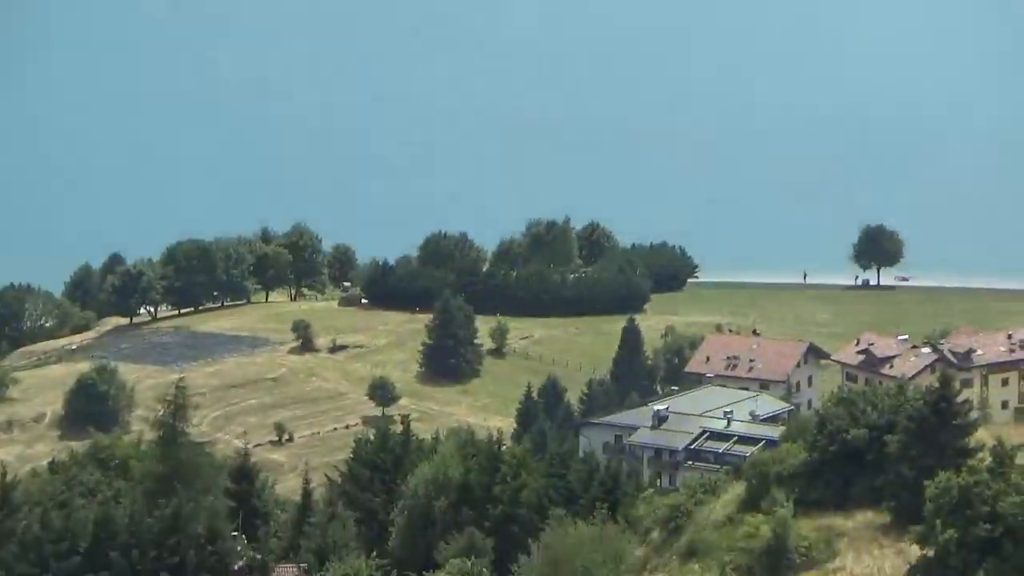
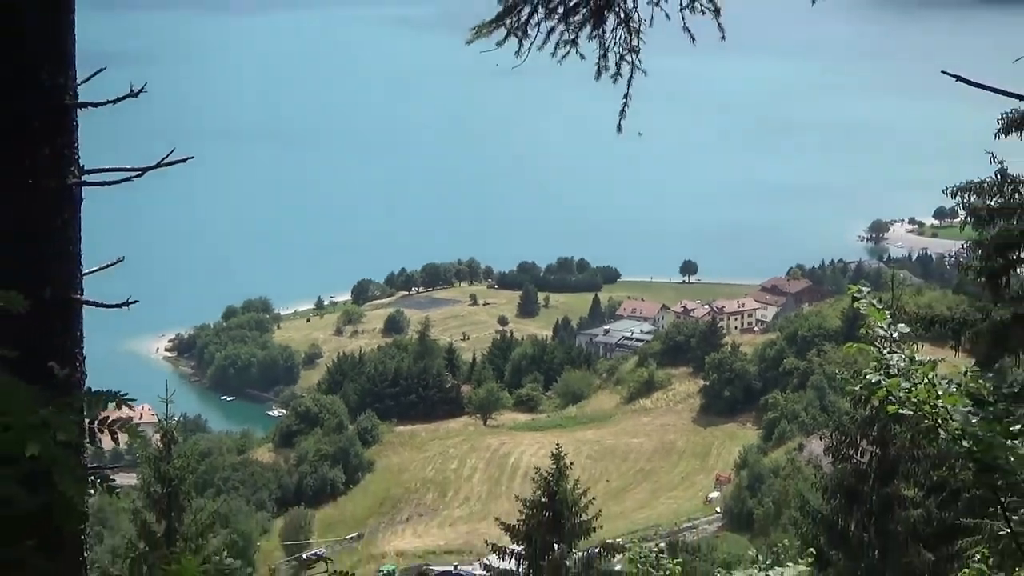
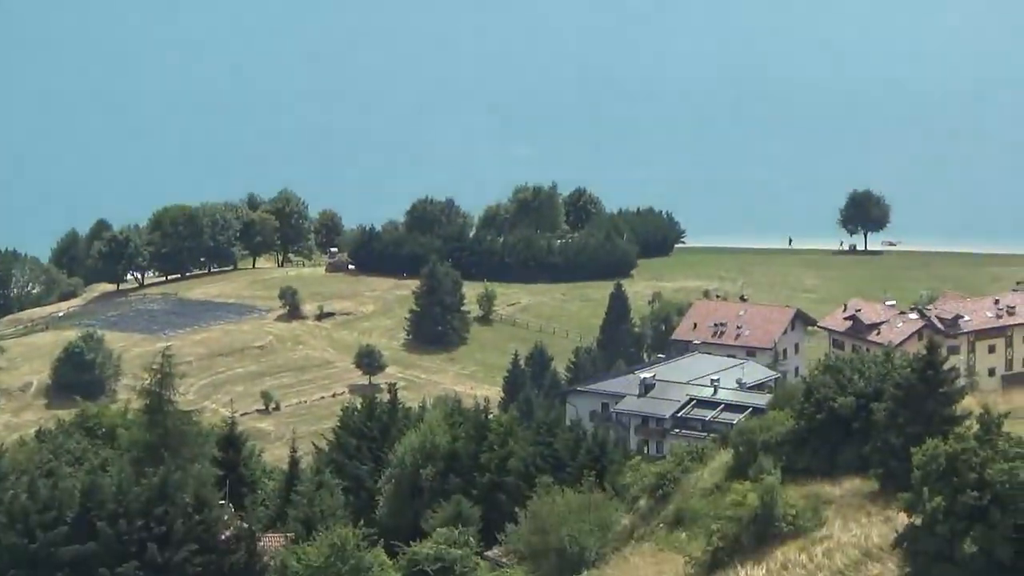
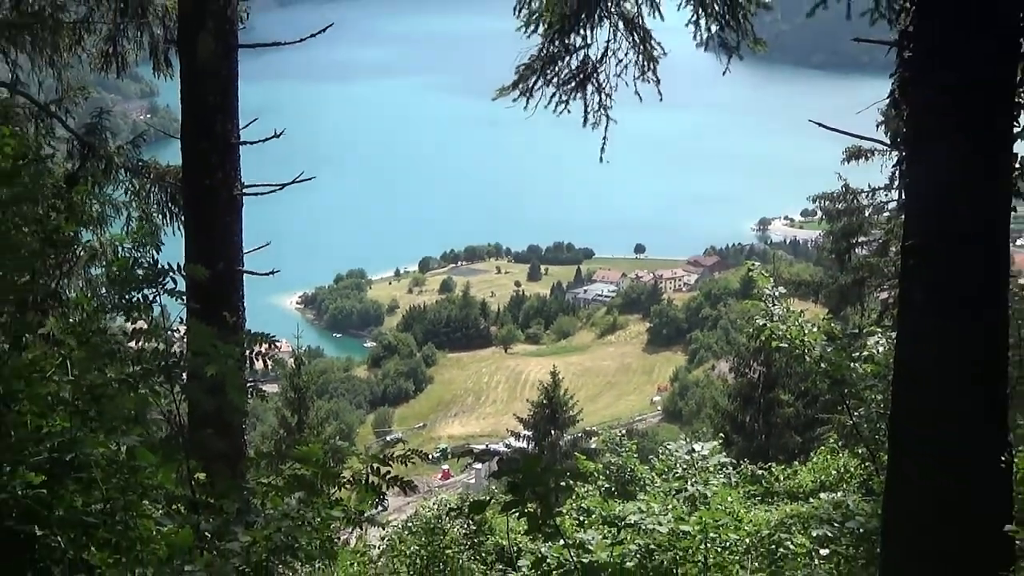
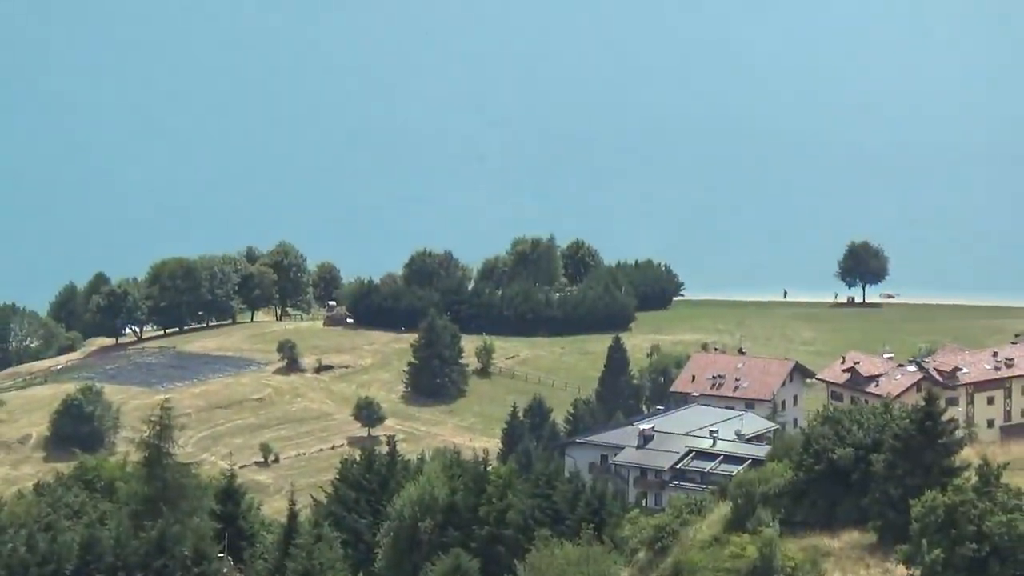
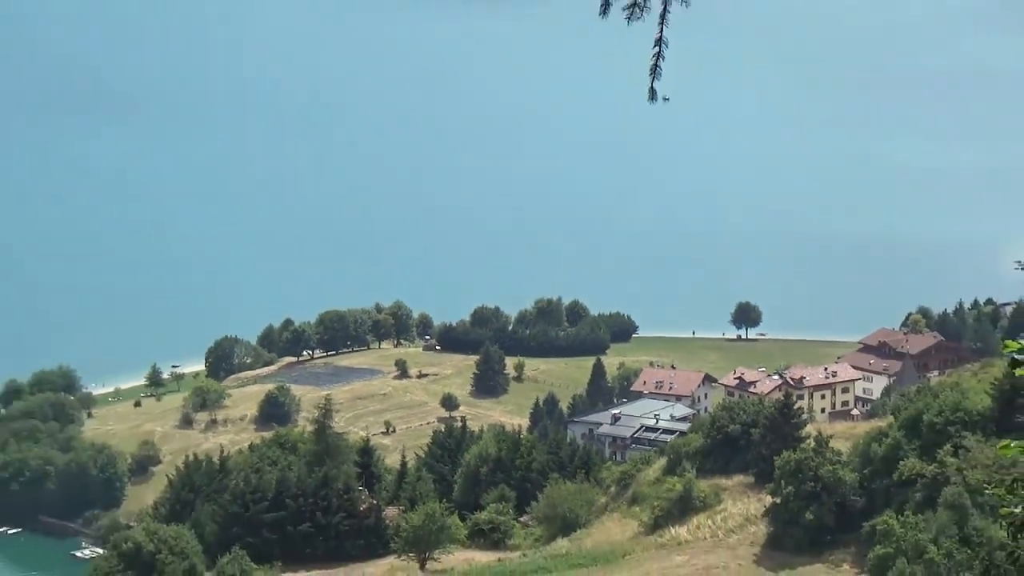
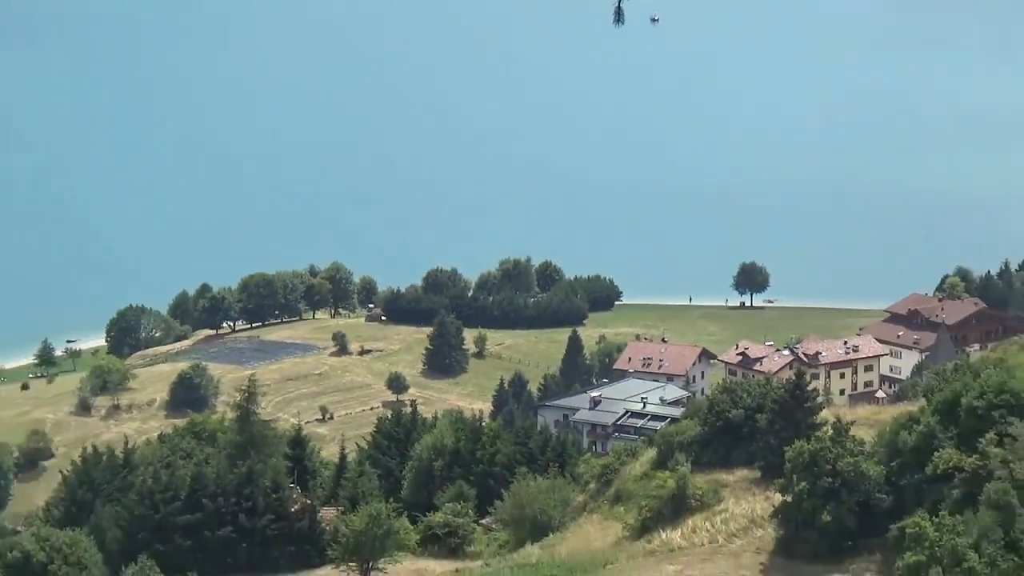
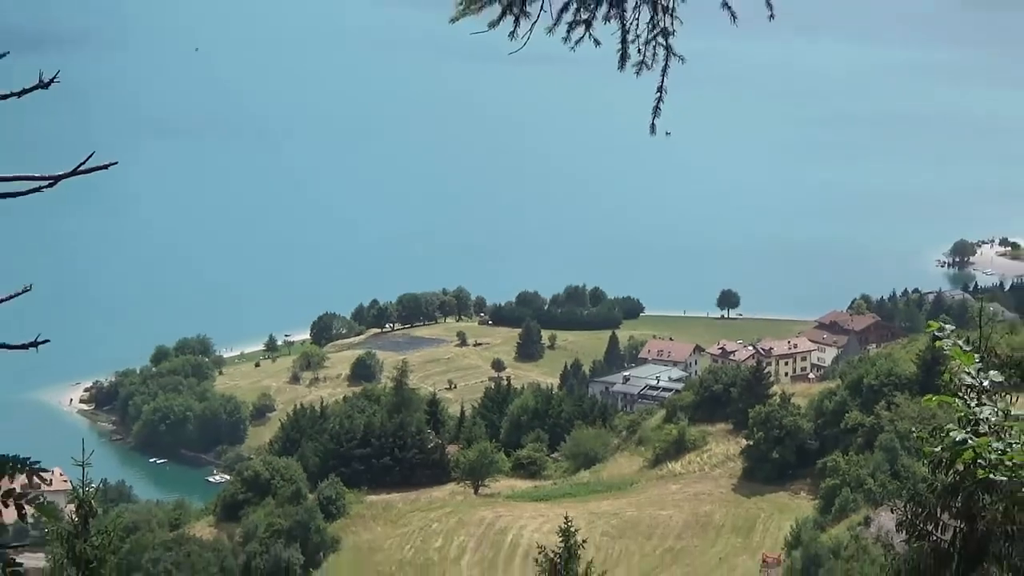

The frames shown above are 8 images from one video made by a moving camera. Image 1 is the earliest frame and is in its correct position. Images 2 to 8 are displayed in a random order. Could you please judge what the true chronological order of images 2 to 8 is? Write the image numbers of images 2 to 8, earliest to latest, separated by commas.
3, 5, 7, 6, 8, 2, 4
